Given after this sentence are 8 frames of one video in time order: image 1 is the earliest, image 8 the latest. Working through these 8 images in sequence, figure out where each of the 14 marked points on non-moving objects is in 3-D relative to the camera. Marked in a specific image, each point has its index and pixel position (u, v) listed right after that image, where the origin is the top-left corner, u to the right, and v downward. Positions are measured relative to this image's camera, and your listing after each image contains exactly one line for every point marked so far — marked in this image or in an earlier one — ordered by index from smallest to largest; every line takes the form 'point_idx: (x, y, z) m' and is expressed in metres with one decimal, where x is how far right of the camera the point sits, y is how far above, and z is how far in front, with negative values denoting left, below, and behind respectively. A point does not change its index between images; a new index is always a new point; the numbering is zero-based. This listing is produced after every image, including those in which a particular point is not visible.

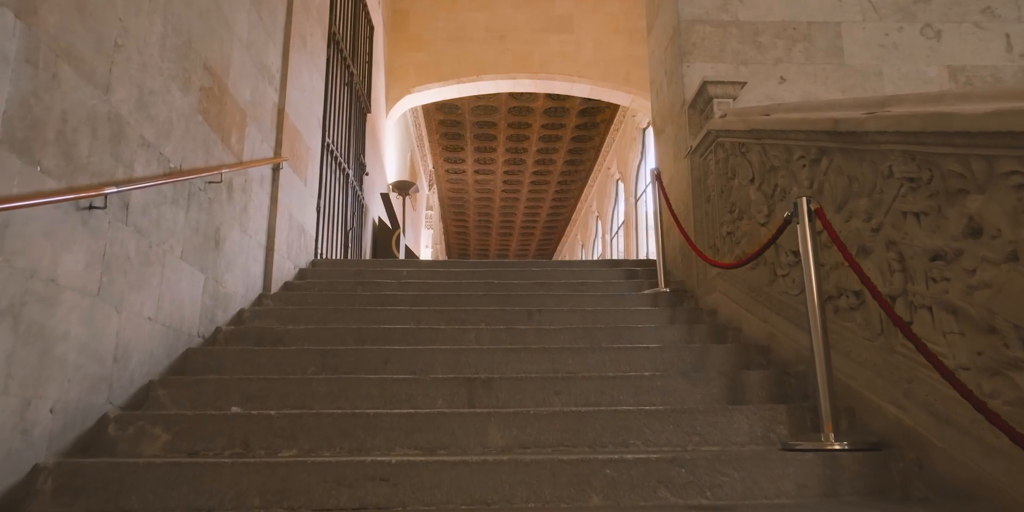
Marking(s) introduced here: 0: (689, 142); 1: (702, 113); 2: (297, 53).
0: (+0.6, +0.4, +4.4) m
1: (+0.6, +0.5, +4.3) m
2: (-0.8, +0.7, +4.7) m
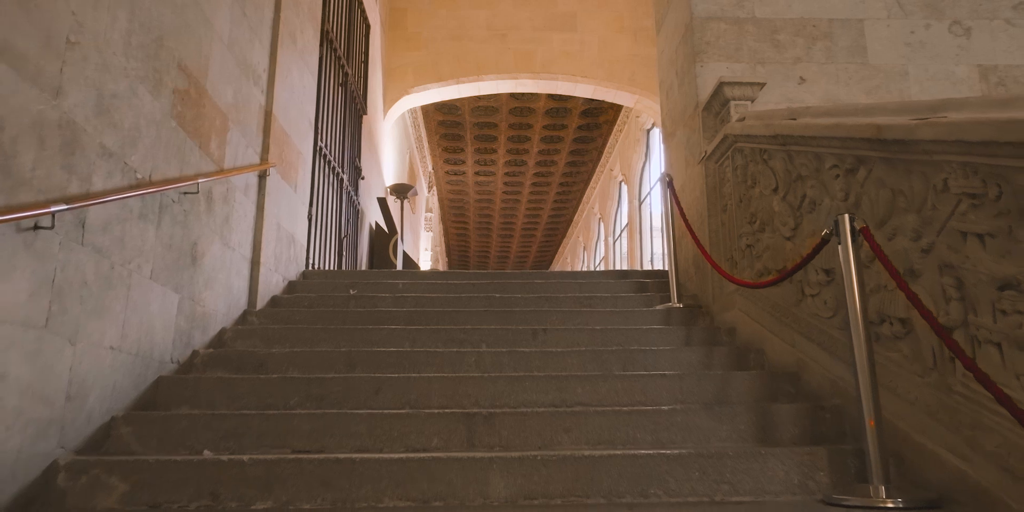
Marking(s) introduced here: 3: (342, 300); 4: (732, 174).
0: (+0.6, +0.4, +4.1) m
1: (+0.7, +0.4, +4.0) m
2: (-0.8, +0.7, +4.5) m
3: (-0.5, -0.1, +4.1) m
4: (+0.7, +0.2, +3.8) m
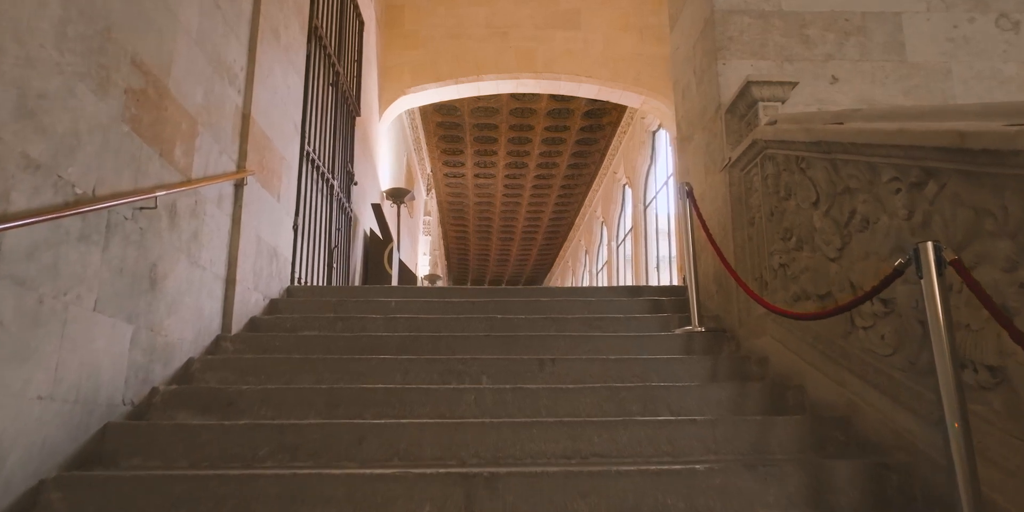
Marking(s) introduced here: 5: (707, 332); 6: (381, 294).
0: (+0.6, +0.3, +3.8) m
1: (+0.7, +0.4, +3.7) m
2: (-0.8, +0.7, +4.1) m
3: (-0.5, -0.2, +3.7) m
4: (+0.7, +0.2, +3.4) m
5: (+0.5, -0.2, +3.5) m
6: (-0.5, -0.1, +4.4) m
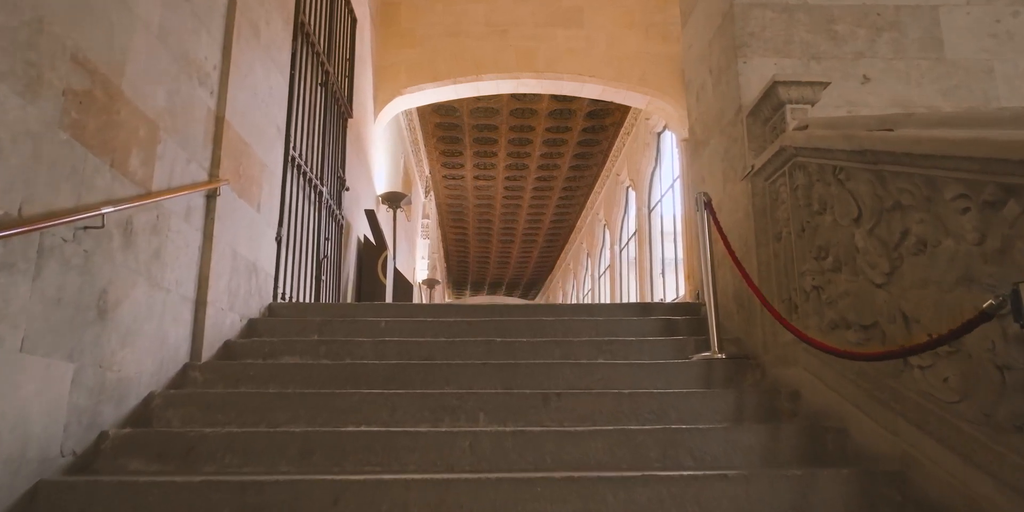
0: (+0.6, +0.3, +3.4) m
1: (+0.7, +0.3, +3.3) m
2: (-0.8, +0.6, +3.7) m
3: (-0.5, -0.2, +3.4) m
4: (+0.7, +0.1, +3.0) m
5: (+0.5, -0.3, +3.2) m
6: (-0.4, -0.2, +4.0) m
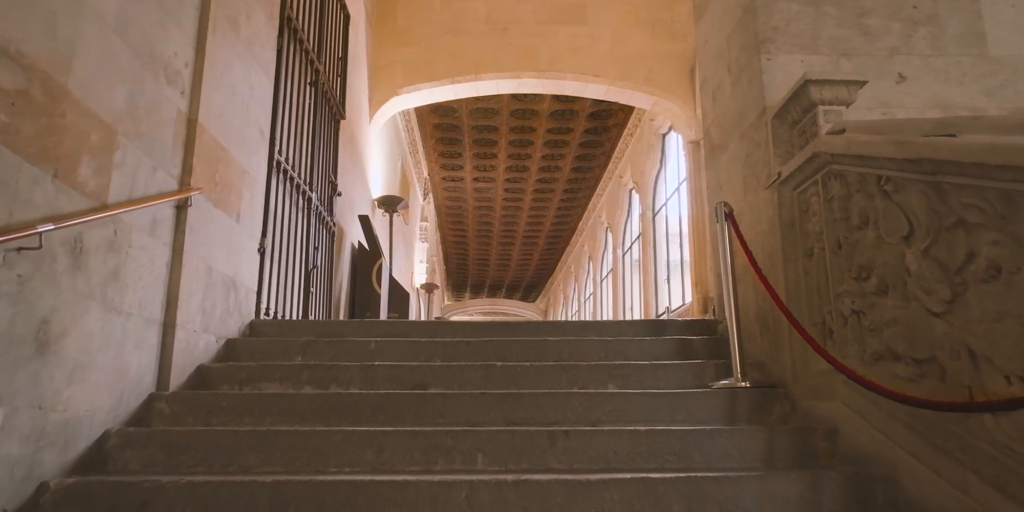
0: (+0.6, +0.2, +3.1) m
1: (+0.7, +0.3, +3.0) m
2: (-0.8, +0.6, +3.4) m
3: (-0.5, -0.3, +3.1) m
4: (+0.7, +0.1, +2.7) m
5: (+0.5, -0.3, +2.9) m
6: (-0.4, -0.2, +3.7) m
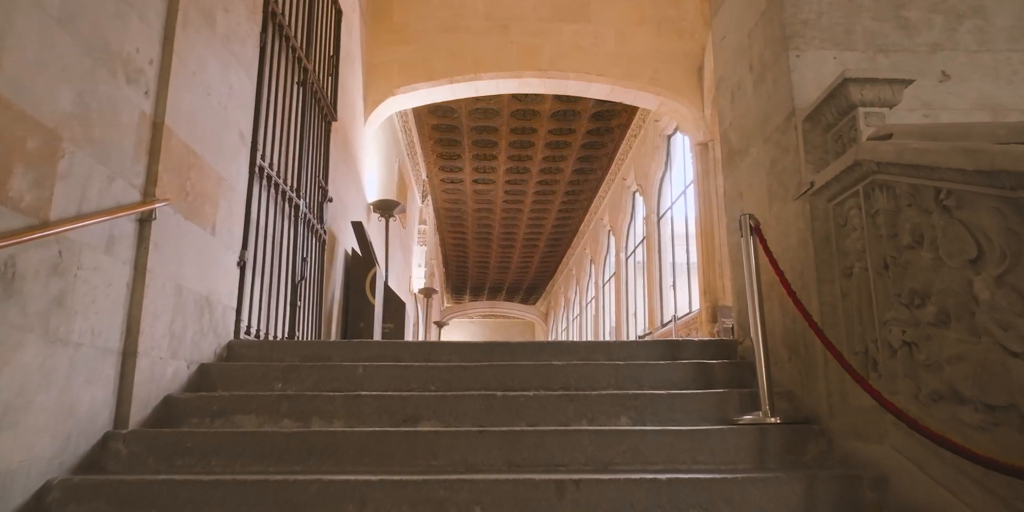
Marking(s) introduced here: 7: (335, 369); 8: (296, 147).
0: (+0.6, +0.2, +2.8) m
1: (+0.7, +0.3, +2.7) m
2: (-0.8, +0.5, +3.1) m
3: (-0.5, -0.3, +2.8) m
4: (+0.7, +0.1, +2.4) m
5: (+0.6, -0.3, +2.6) m
6: (-0.4, -0.3, +3.4) m
7: (-0.4, -0.3, +3.1) m
8: (-0.8, +0.4, +4.8) m
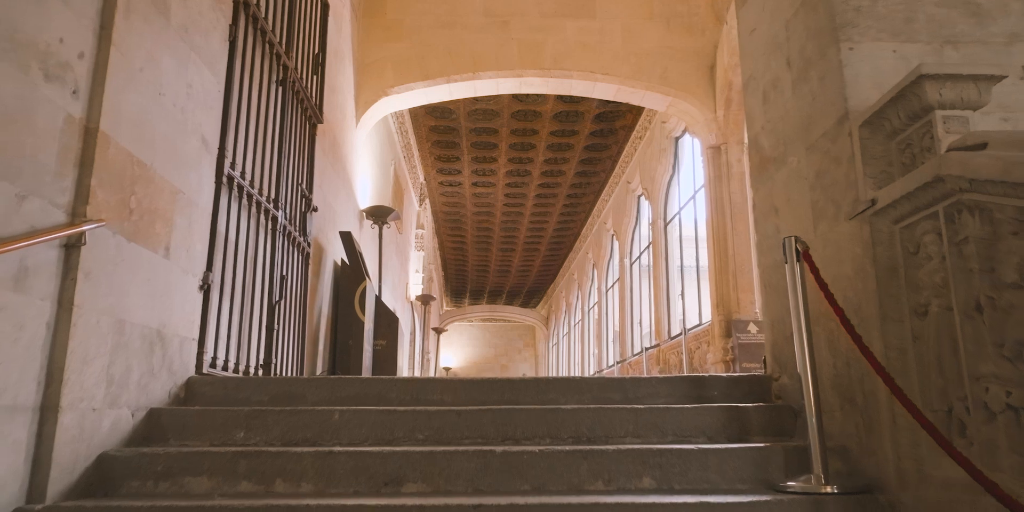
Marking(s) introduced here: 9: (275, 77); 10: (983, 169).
0: (+0.6, +0.1, +2.3) m
1: (+0.7, +0.2, +2.2) m
2: (-0.8, +0.5, +2.6) m
3: (-0.5, -0.4, +2.3) m
4: (+0.7, 0.0, +1.9) m
5: (+0.6, -0.4, +2.1) m
6: (-0.4, -0.3, +3.0) m
7: (-0.4, -0.3, +2.7) m
8: (-0.8, +0.3, +4.3) m
9: (-0.8, +0.6, +4.4) m
10: (+0.7, +0.1, +1.8) m
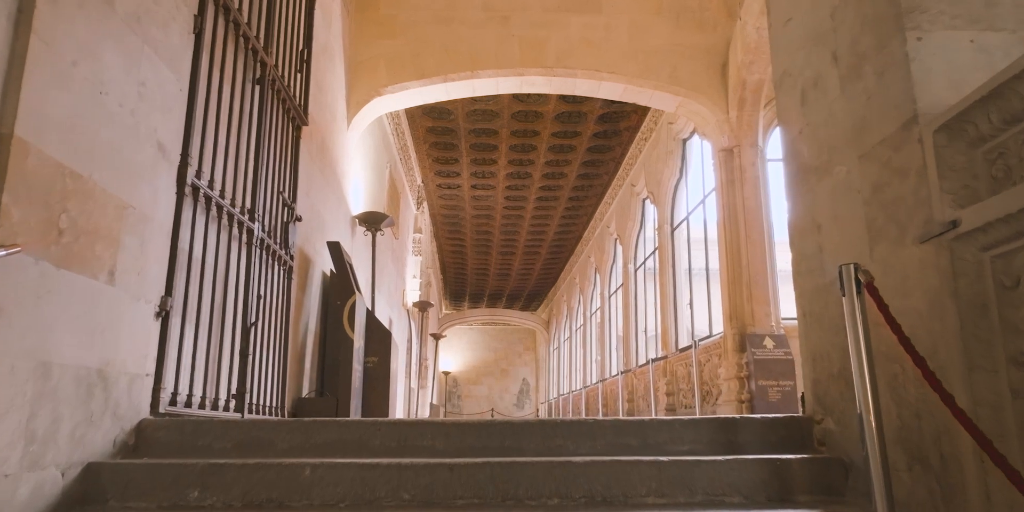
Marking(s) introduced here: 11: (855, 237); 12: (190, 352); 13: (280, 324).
0: (+0.6, +0.1, +1.9) m
1: (+0.7, +0.2, +1.8) m
2: (-0.8, +0.4, +2.2) m
3: (-0.5, -0.4, +1.9) m
4: (+0.7, 0.0, +1.5) m
5: (+0.6, -0.4, +1.7) m
6: (-0.4, -0.4, +2.6) m
7: (-0.4, -0.4, +2.3) m
8: (-0.8, +0.3, +3.9) m
9: (-0.8, +0.6, +4.0) m
10: (+0.7, +0.1, +1.4) m
11: (+0.6, 0.0, +2.4) m
12: (-0.8, -0.2, +3.1) m
13: (-0.8, -0.2, +4.3) m
